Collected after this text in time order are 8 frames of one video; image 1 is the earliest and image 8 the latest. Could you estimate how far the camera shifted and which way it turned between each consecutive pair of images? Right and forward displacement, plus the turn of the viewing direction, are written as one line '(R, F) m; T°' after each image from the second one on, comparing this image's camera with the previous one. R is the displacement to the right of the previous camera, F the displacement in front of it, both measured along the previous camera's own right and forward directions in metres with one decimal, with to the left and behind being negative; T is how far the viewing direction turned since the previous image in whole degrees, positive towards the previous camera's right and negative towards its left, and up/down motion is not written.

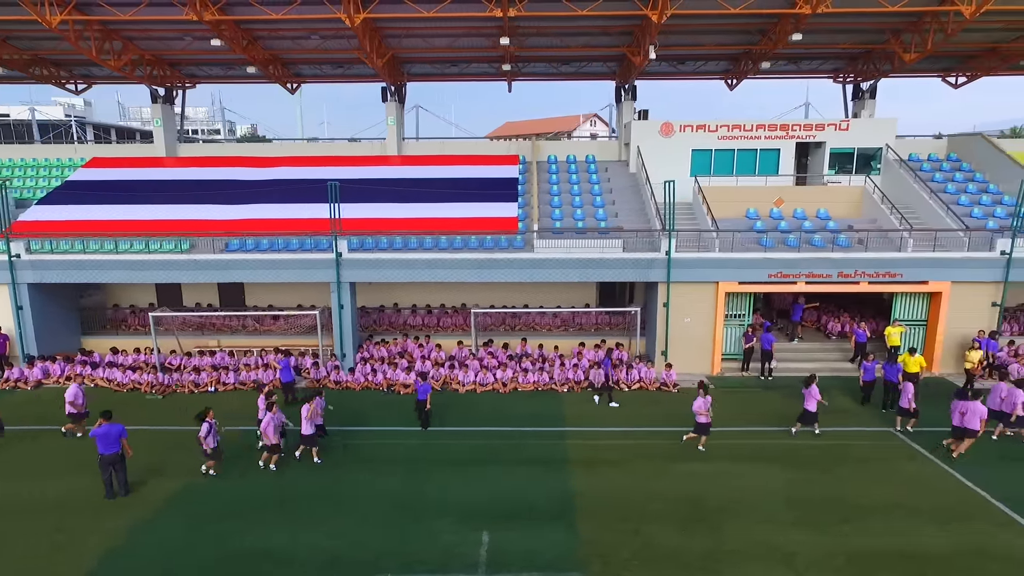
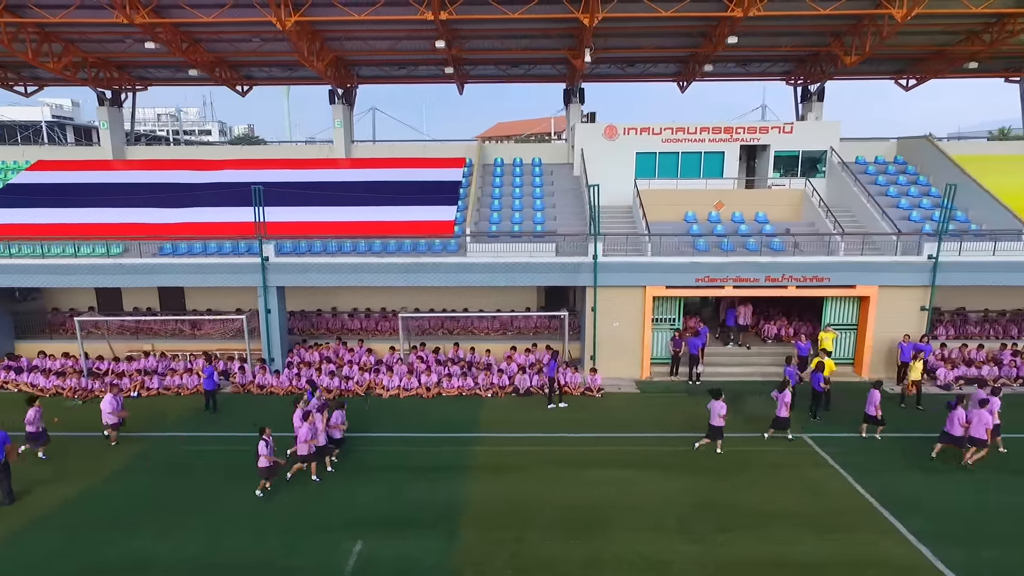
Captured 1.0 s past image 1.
(+2.2, +0.1) m; 0°
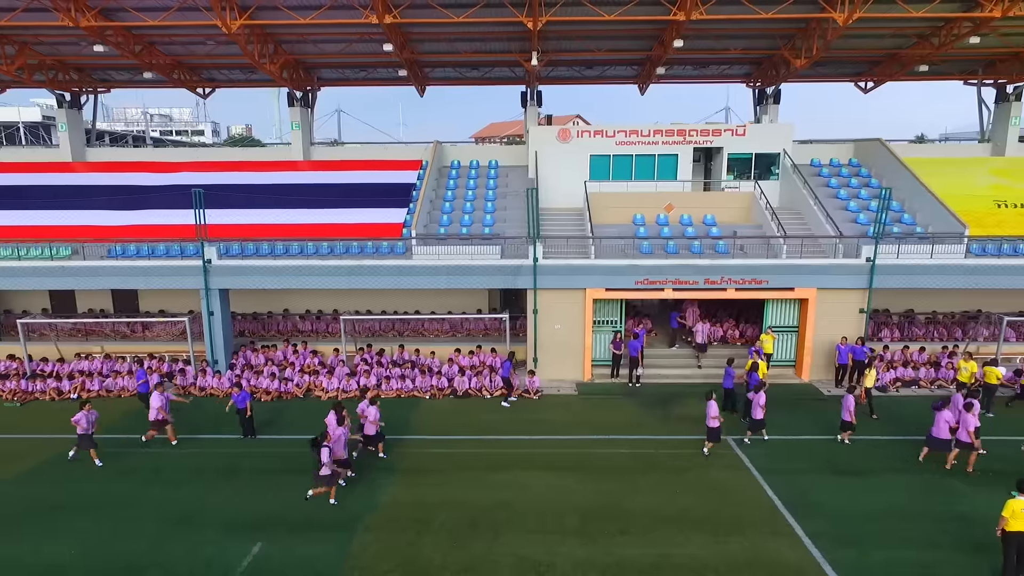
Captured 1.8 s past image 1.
(+1.8, -0.1) m; 0°
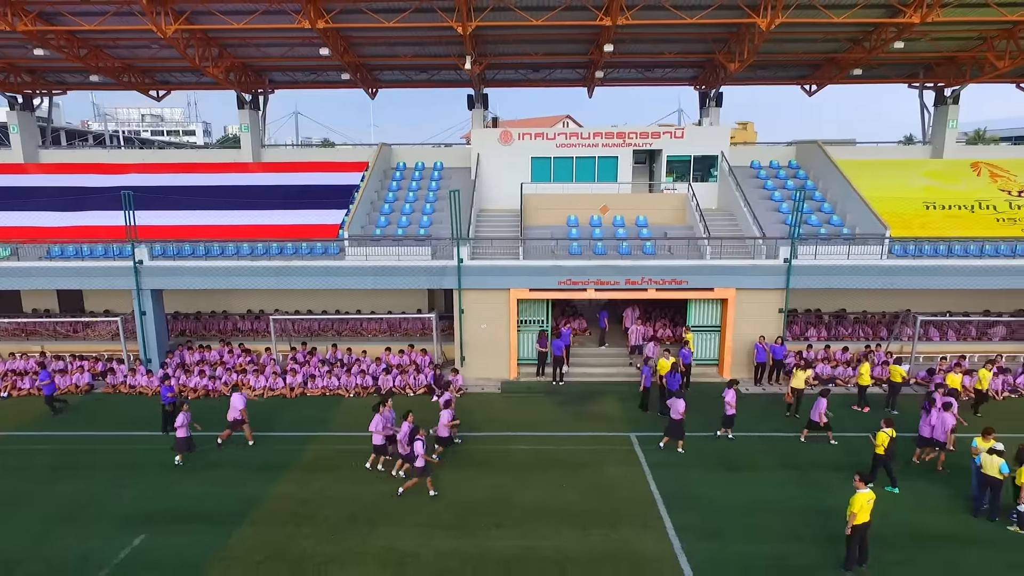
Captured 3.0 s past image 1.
(+2.3, -0.3) m; 0°
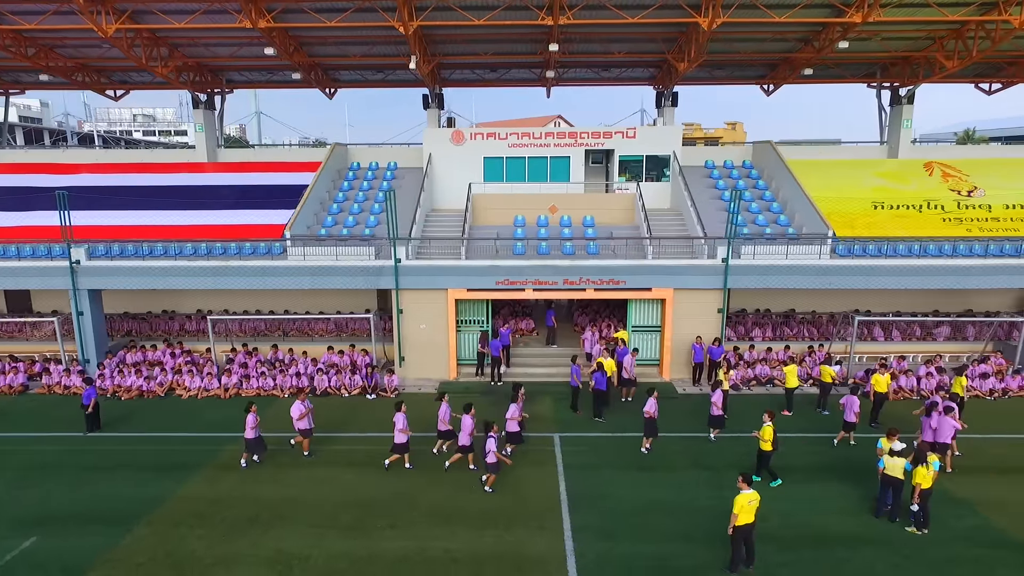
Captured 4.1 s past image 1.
(+1.9, 0.0) m; 0°
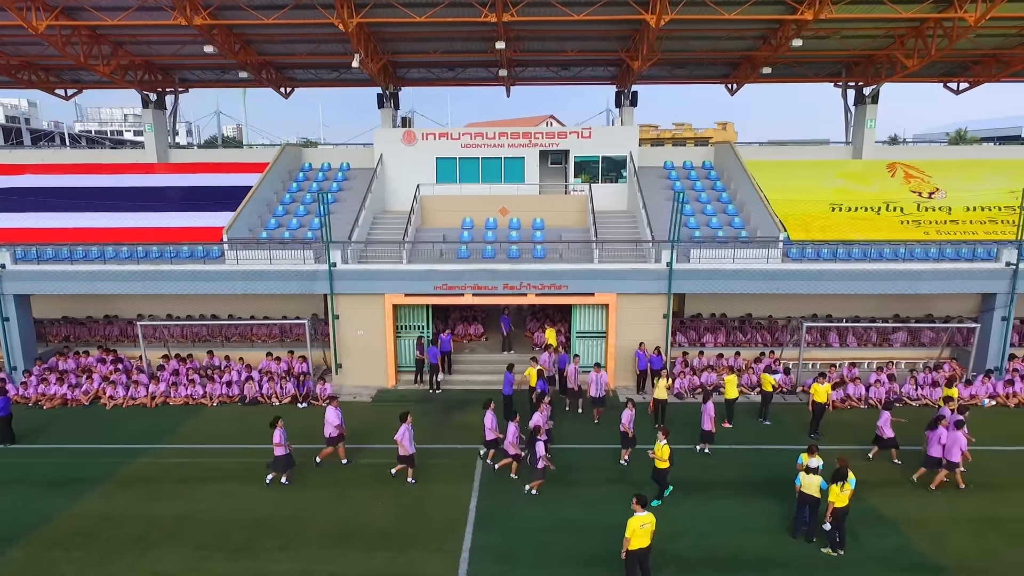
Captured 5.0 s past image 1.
(+1.8, +0.5) m; 0°
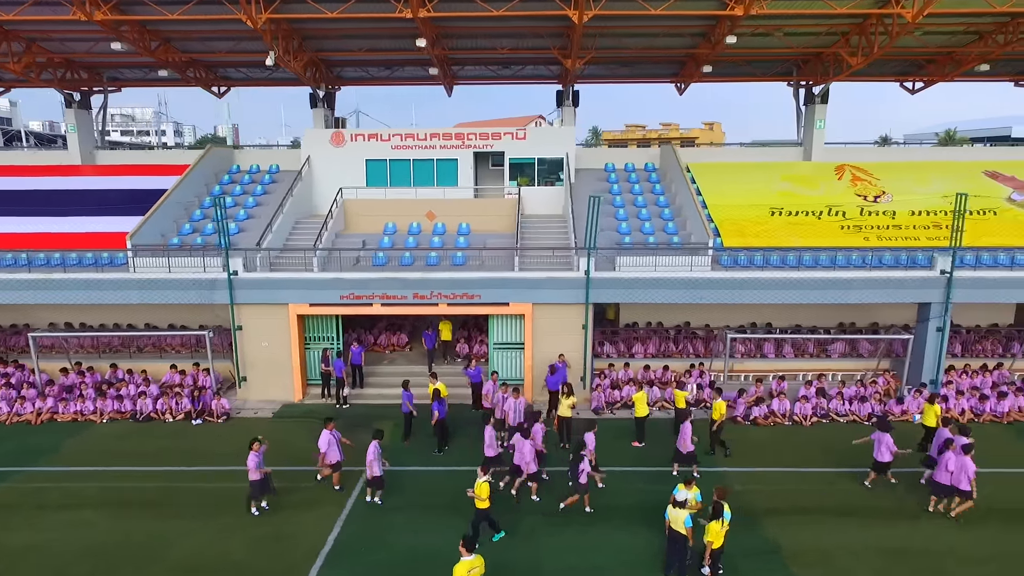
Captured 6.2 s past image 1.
(+2.5, +0.8) m; 0°
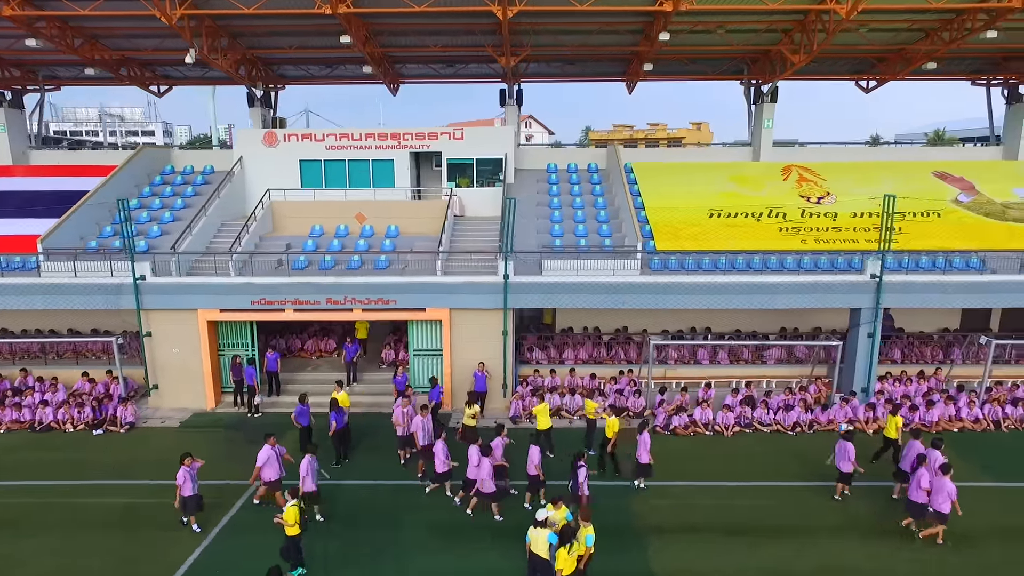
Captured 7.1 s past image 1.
(+2.2, +0.5) m; 0°
